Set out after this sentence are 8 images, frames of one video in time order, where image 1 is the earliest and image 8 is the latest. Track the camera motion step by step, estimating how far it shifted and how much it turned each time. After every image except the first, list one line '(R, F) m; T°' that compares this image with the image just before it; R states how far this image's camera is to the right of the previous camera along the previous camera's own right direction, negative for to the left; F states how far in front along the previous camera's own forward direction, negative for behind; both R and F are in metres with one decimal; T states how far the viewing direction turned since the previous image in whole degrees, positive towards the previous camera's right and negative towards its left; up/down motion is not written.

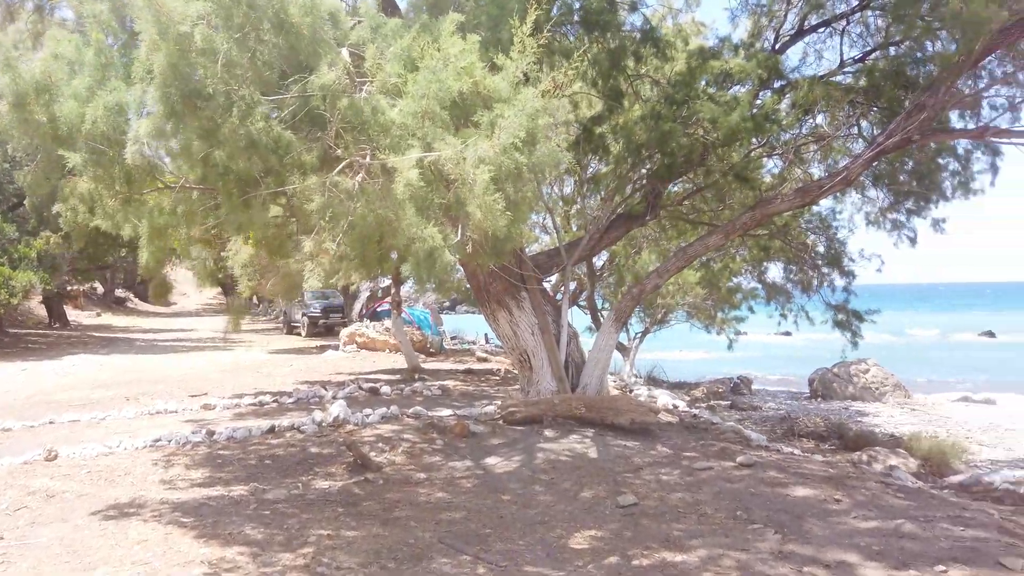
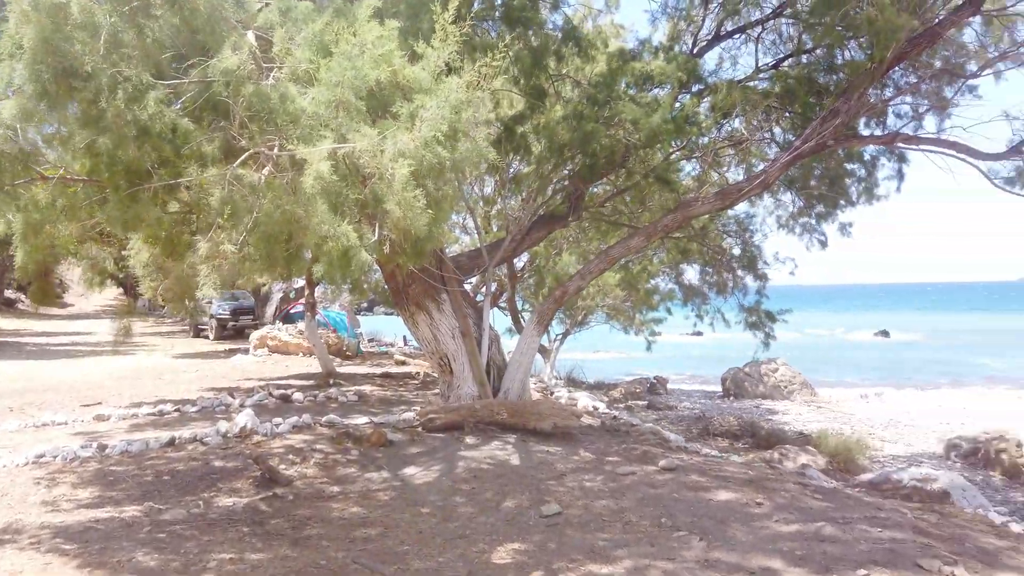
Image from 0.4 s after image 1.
(0.0, +0.2) m; +6°
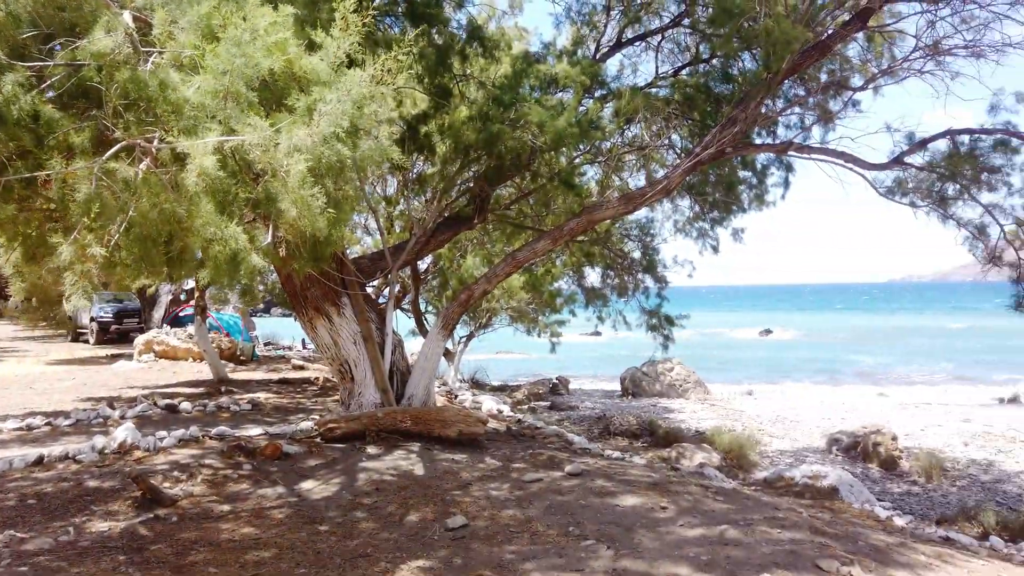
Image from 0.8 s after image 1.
(0.0, +0.1) m; +7°
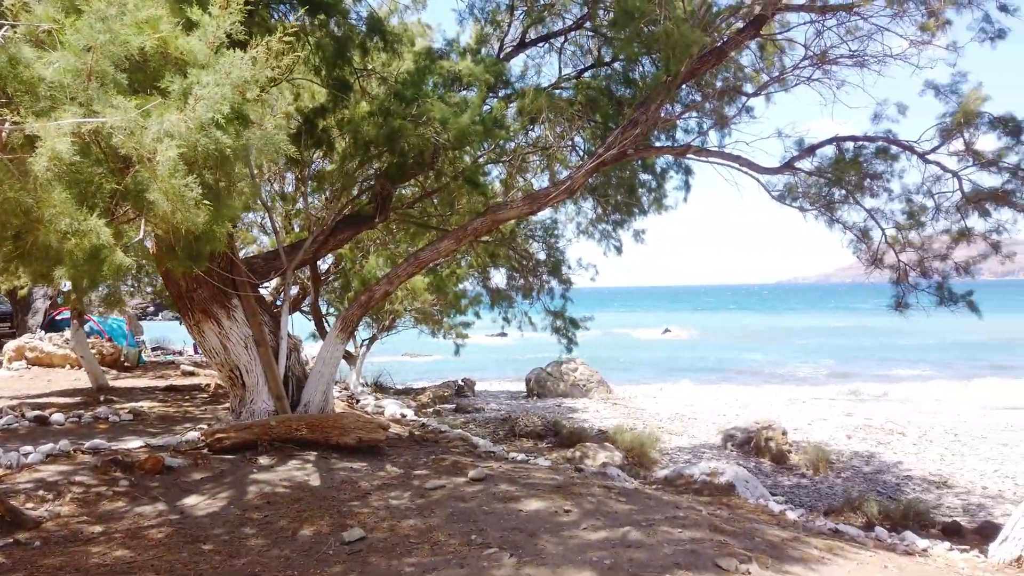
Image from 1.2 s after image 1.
(0.0, +0.1) m; +7°
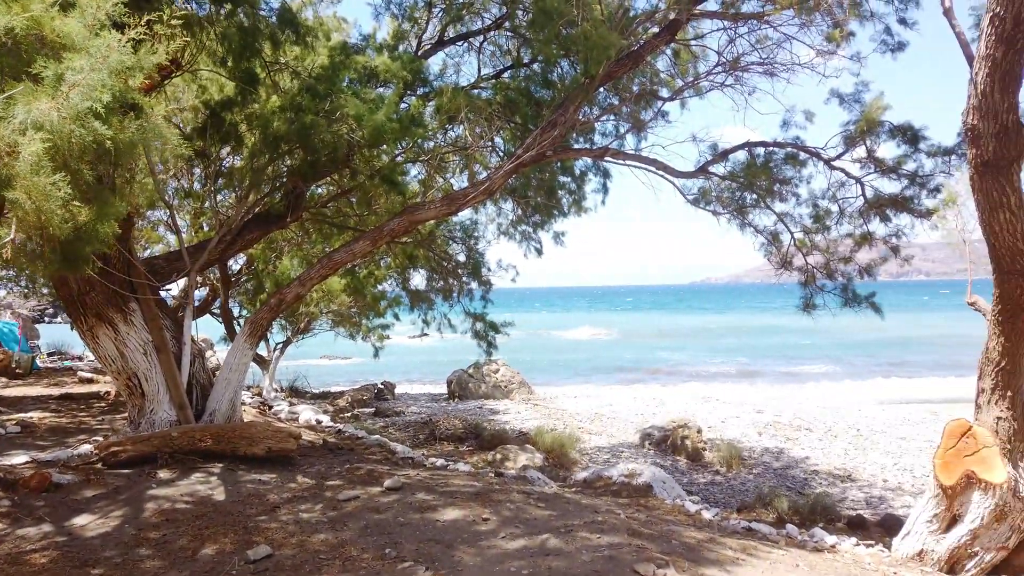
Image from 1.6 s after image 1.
(0.0, +0.1) m; +6°
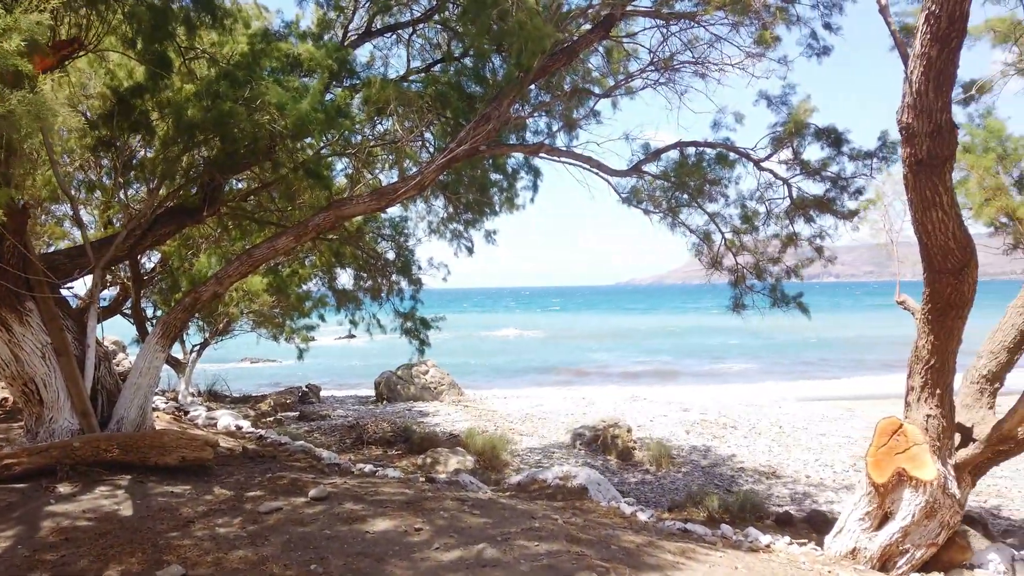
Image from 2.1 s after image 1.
(0.0, +0.1) m; +5°
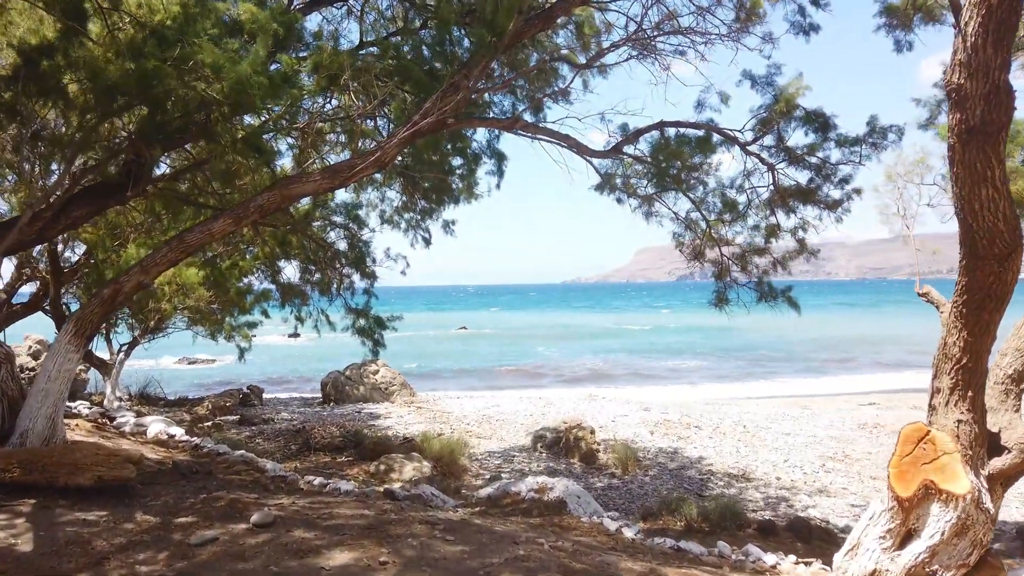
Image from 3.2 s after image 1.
(-0.1, +0.5) m; +4°
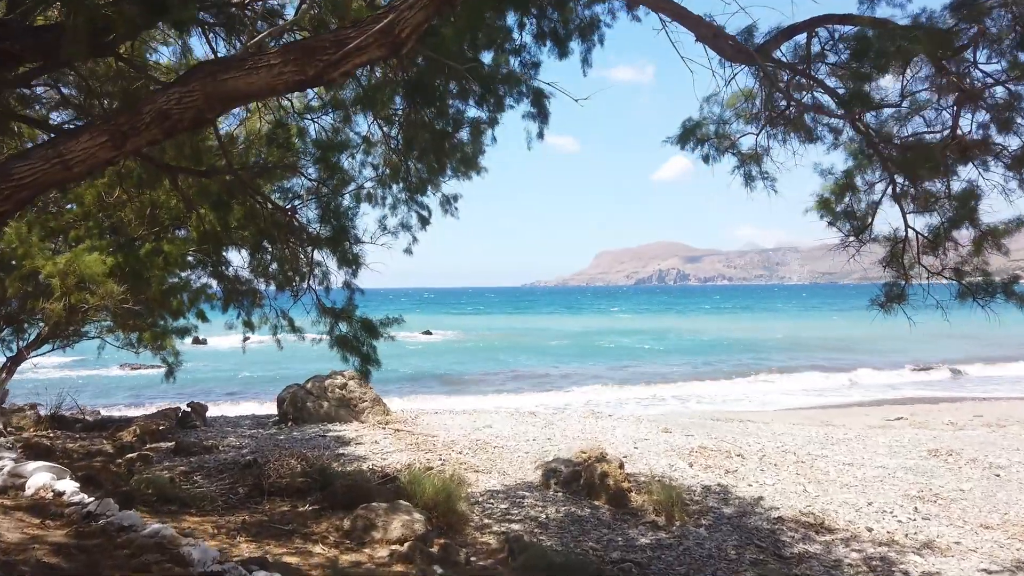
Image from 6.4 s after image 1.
(-0.5, +1.9) m; +3°
